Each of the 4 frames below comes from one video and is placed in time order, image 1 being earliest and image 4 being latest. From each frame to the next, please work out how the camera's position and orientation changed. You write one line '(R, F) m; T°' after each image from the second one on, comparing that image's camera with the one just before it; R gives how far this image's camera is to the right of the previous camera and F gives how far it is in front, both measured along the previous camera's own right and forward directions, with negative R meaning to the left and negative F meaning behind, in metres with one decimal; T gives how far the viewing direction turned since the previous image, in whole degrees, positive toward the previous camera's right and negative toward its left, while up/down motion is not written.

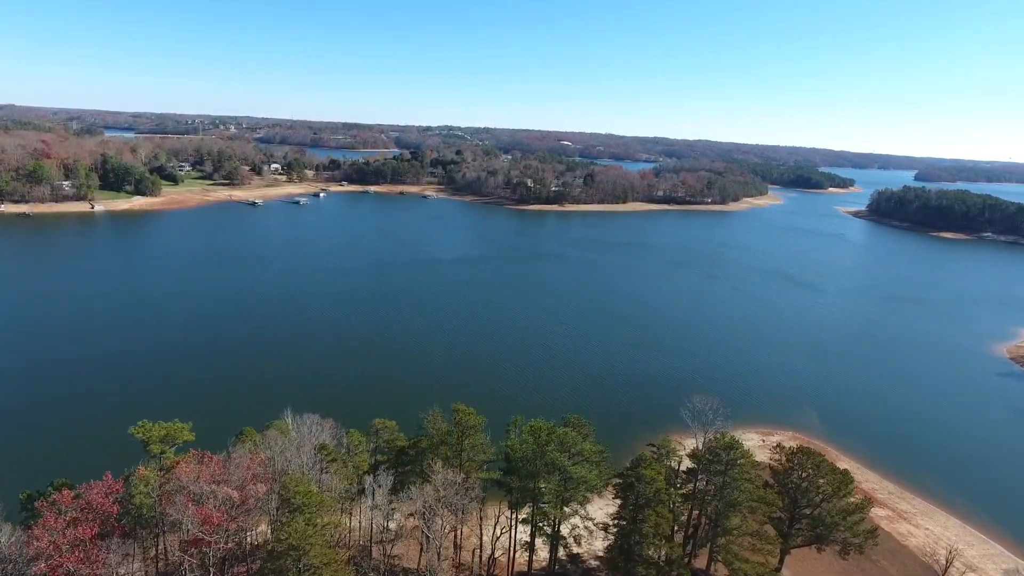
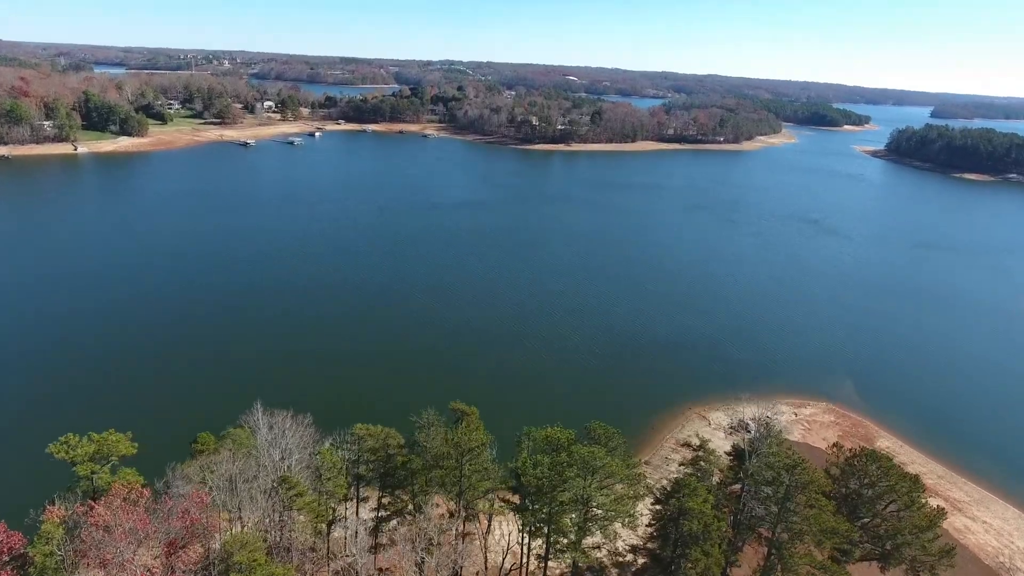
(-0.2, +3.3) m; 0°
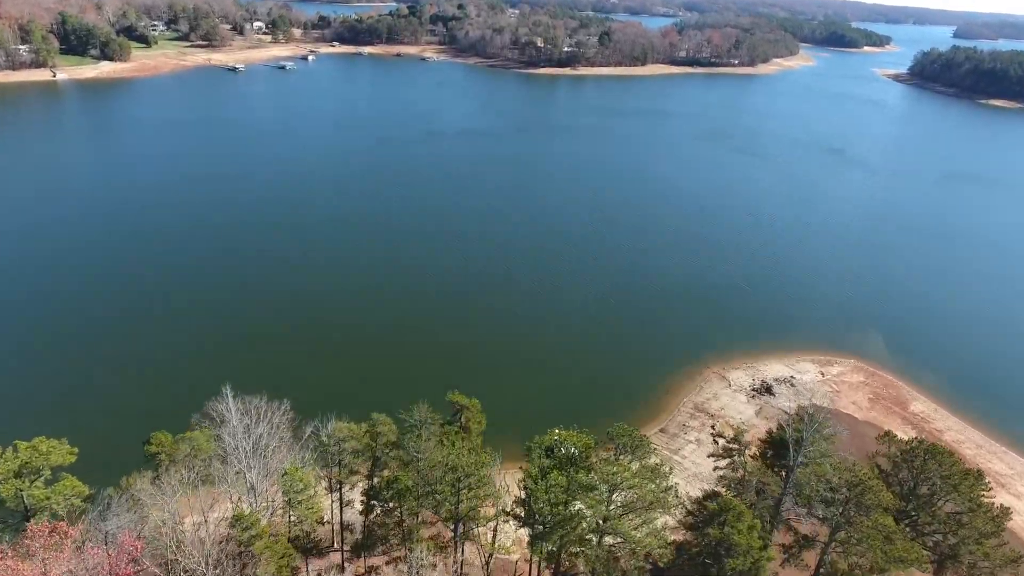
(-0.1, +2.4) m; 0°
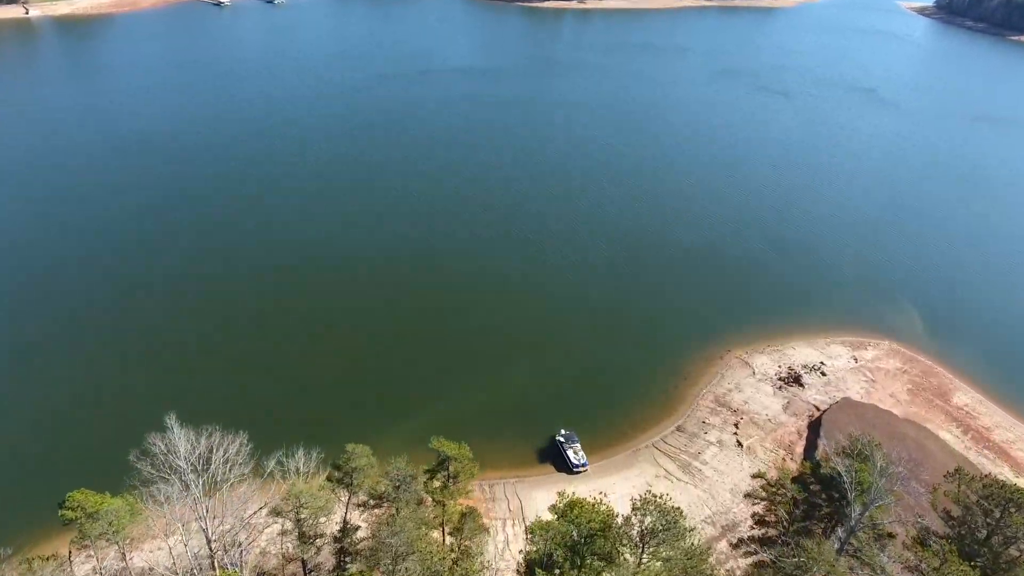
(0.0, +2.6) m; 0°
